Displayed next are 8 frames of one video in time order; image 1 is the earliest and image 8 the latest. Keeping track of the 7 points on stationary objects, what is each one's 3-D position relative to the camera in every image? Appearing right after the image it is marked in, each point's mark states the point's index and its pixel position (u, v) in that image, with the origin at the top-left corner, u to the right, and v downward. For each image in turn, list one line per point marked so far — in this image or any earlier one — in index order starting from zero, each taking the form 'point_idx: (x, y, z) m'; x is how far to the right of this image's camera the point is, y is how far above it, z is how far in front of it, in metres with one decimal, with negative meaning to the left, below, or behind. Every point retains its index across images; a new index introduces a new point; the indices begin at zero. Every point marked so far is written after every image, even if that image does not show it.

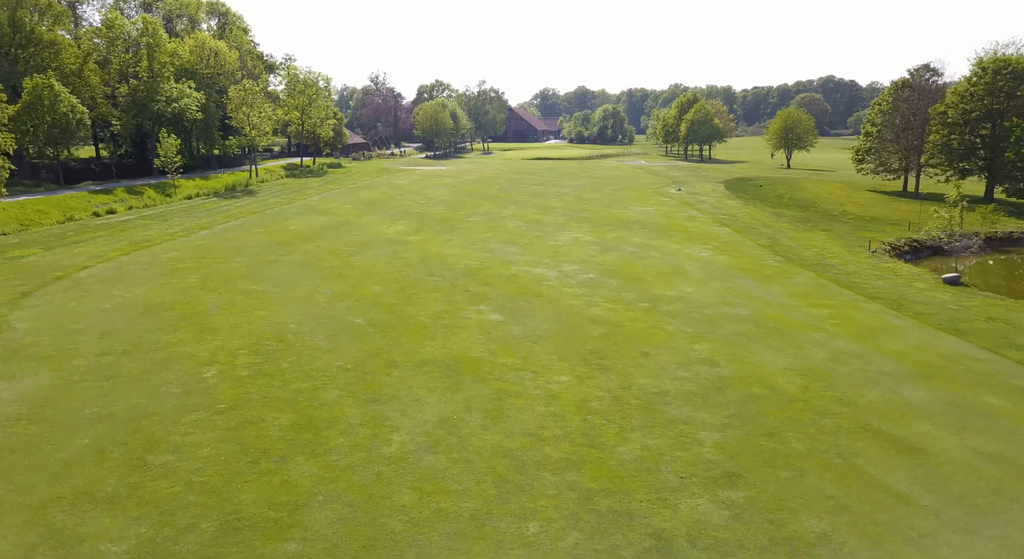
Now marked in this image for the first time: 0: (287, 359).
0: (-5.9, -2.1, +18.4) m
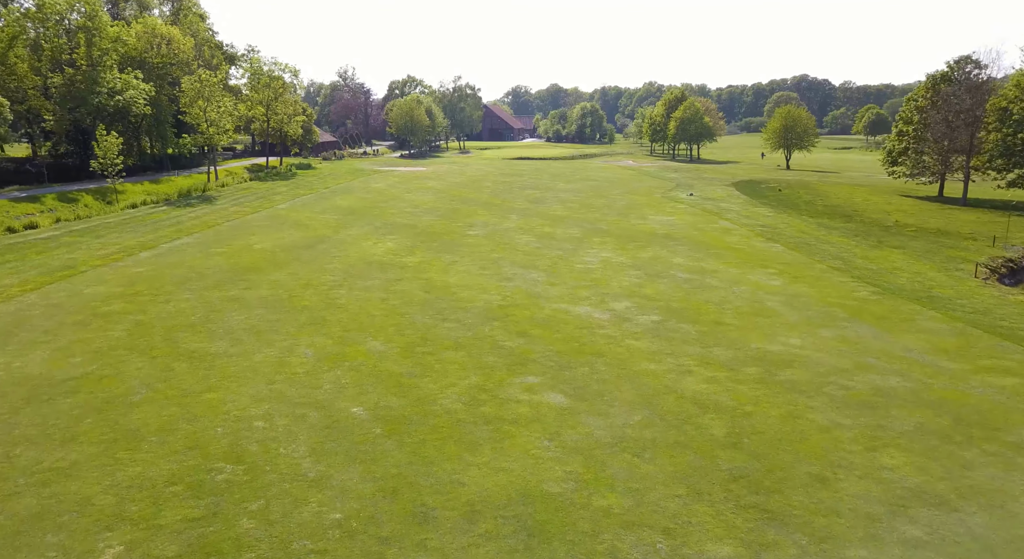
0: (-4.2, -3.6, +11.1) m
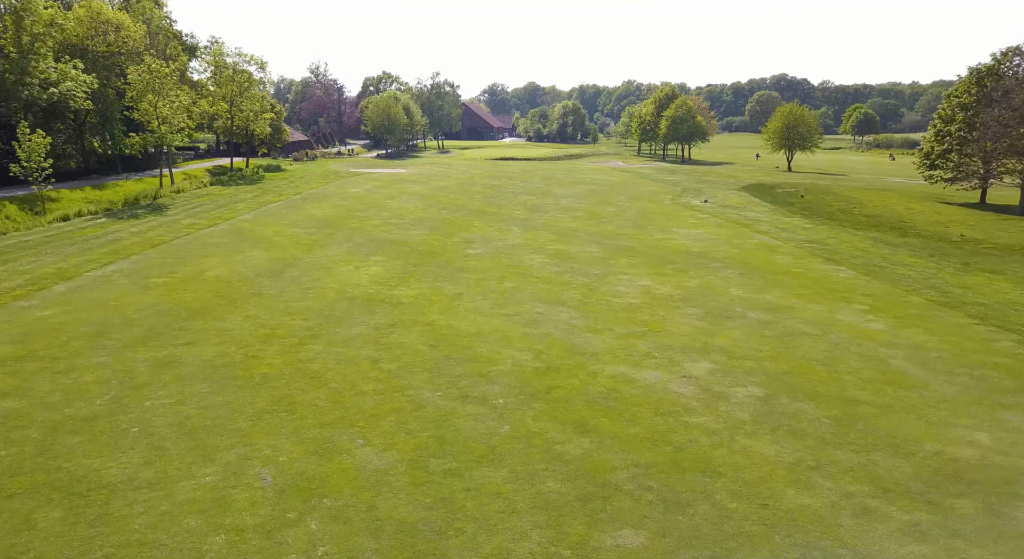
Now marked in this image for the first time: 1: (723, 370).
0: (-2.7, -5.1, +4.4) m
1: (+5.4, -2.3, +17.8) m
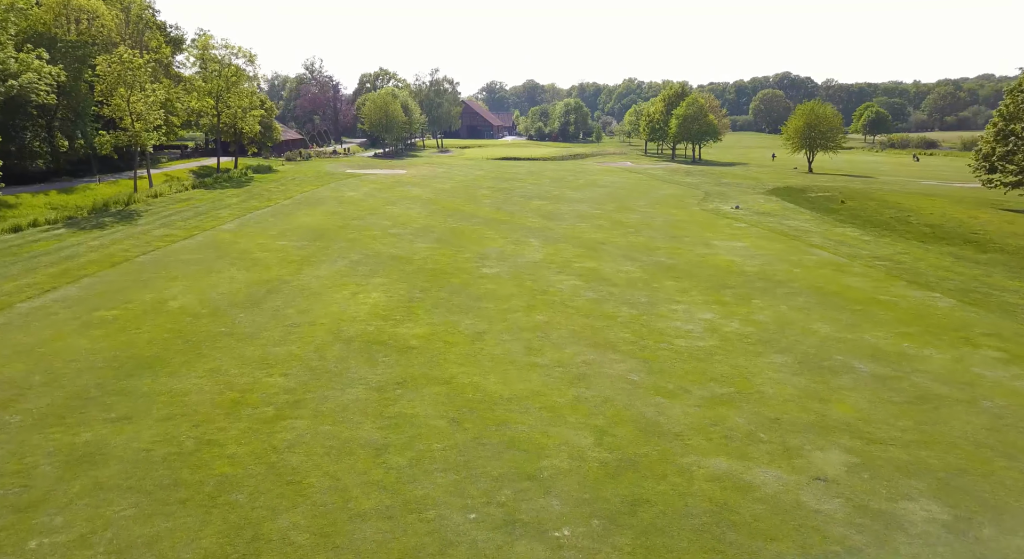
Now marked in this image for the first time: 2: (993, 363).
0: (-1.5, -6.2, -0.8) m
1: (+6.5, -3.4, +12.6) m
2: (+12.7, -2.2, +18.1) m
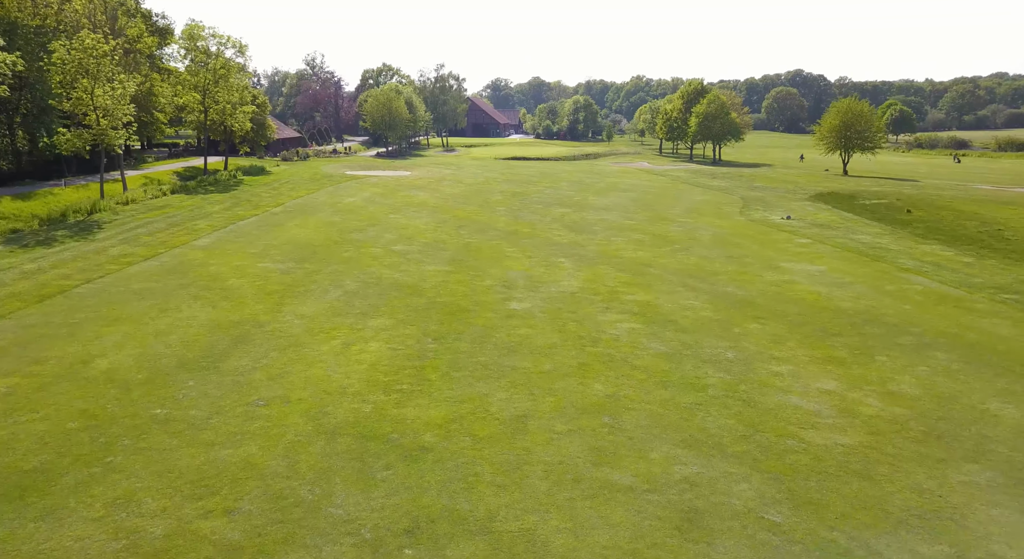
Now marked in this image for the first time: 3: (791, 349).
0: (-0.5, -7.6, -7.1) m
1: (+7.7, -4.8, +6.3) m
2: (+13.8, -3.6, +11.8) m
3: (+8.0, -1.9, +19.4) m
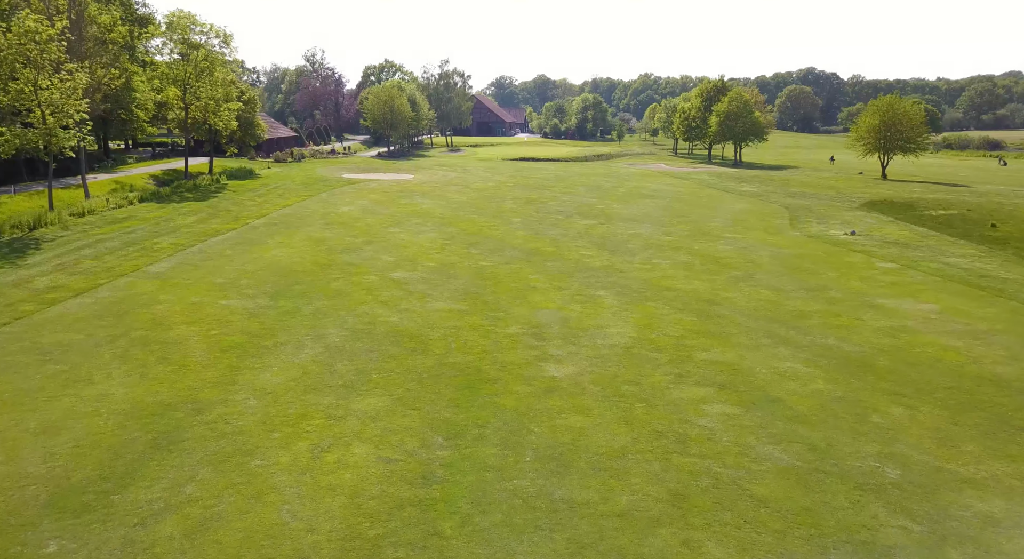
0: (+0.4, -9.1, -13.5) m
1: (+8.6, -6.3, -0.2) m
2: (+14.8, -5.1, +5.2) m
3: (+8.9, -3.4, +12.9) m
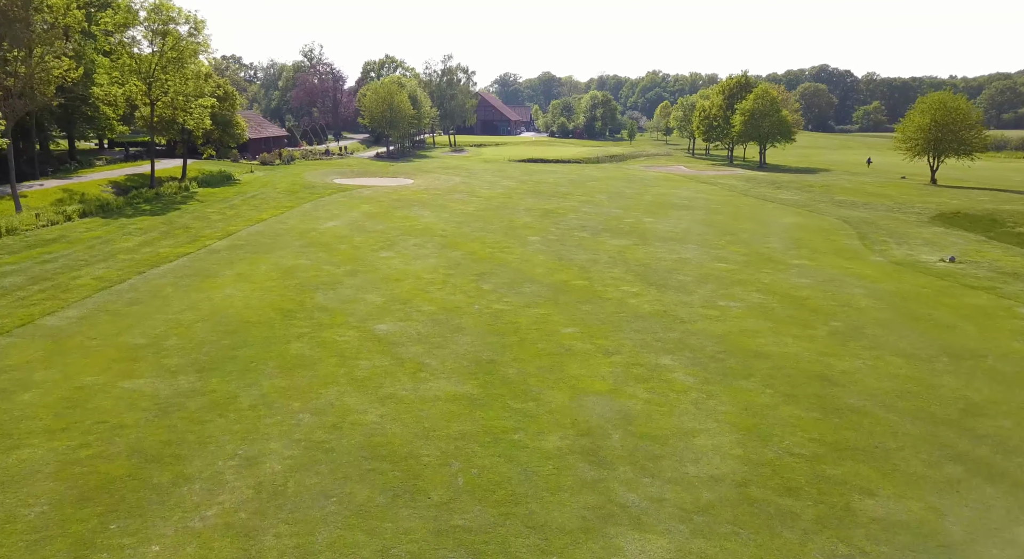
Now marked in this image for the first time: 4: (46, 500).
0: (+1.0, -10.9, -21.1) m
1: (+9.3, -8.1, -7.8) m
2: (+15.5, -7.0, -2.4) m
3: (+9.7, -5.2, +5.3) m
4: (-7.7, -3.6, +11.3) m
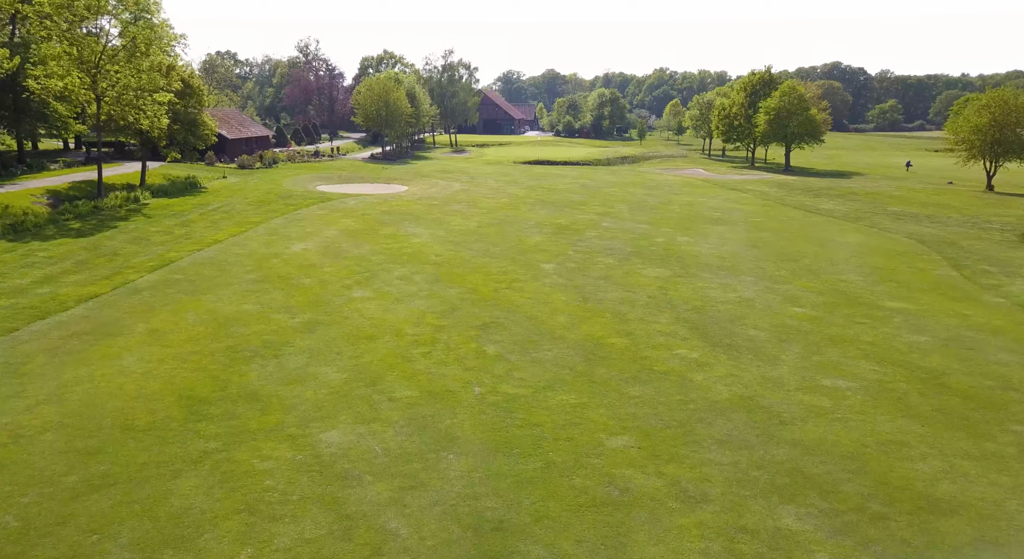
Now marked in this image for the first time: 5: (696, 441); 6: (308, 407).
0: (+1.3, -12.8, -28.8) m
1: (+9.6, -10.0, -15.6) m
2: (+15.8, -8.8, -10.2) m
3: (+10.0, -7.0, -2.5) m
4: (-7.3, -5.4, +3.6) m
5: (+4.0, -3.3, +14.3) m
6: (-4.6, -2.7, +15.7) m
